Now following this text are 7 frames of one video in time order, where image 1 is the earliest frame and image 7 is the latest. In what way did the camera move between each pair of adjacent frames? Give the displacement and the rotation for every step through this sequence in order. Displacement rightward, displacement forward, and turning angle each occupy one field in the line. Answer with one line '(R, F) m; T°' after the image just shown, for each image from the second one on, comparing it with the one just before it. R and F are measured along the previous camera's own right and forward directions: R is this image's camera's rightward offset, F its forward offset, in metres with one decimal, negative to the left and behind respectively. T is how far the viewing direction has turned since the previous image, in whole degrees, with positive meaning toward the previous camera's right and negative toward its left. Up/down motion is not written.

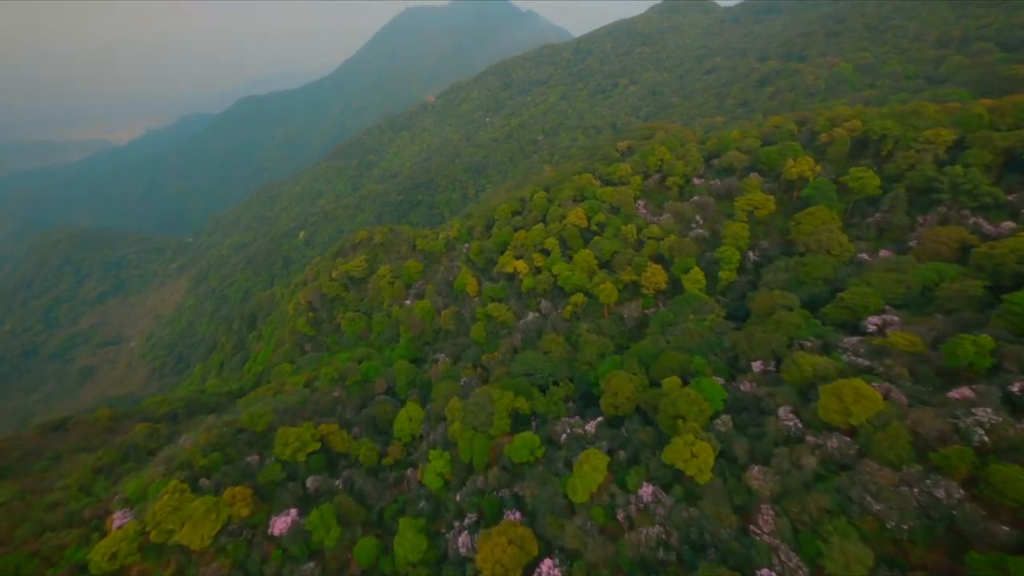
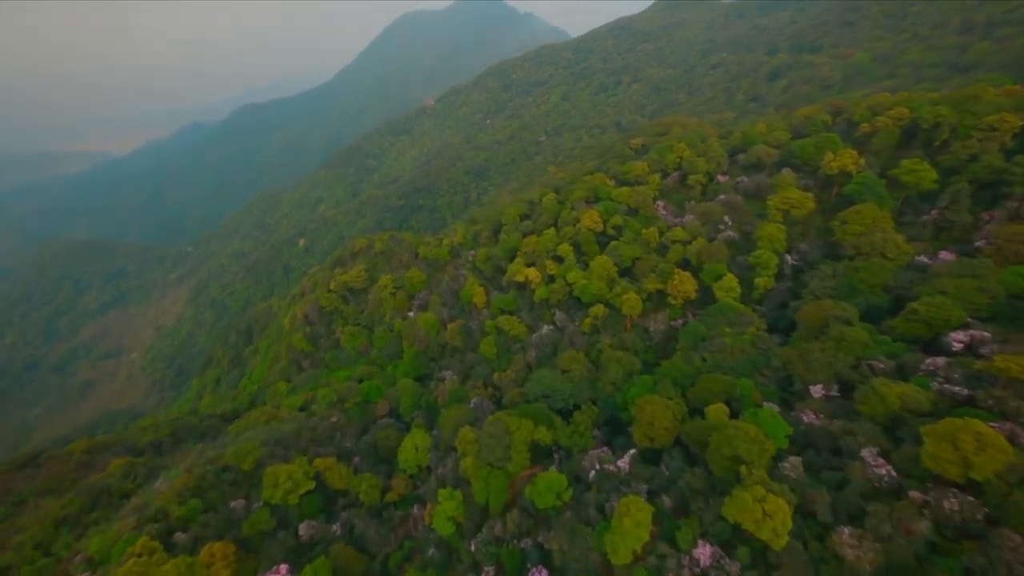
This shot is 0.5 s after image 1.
(-0.7, +2.6) m; 0°
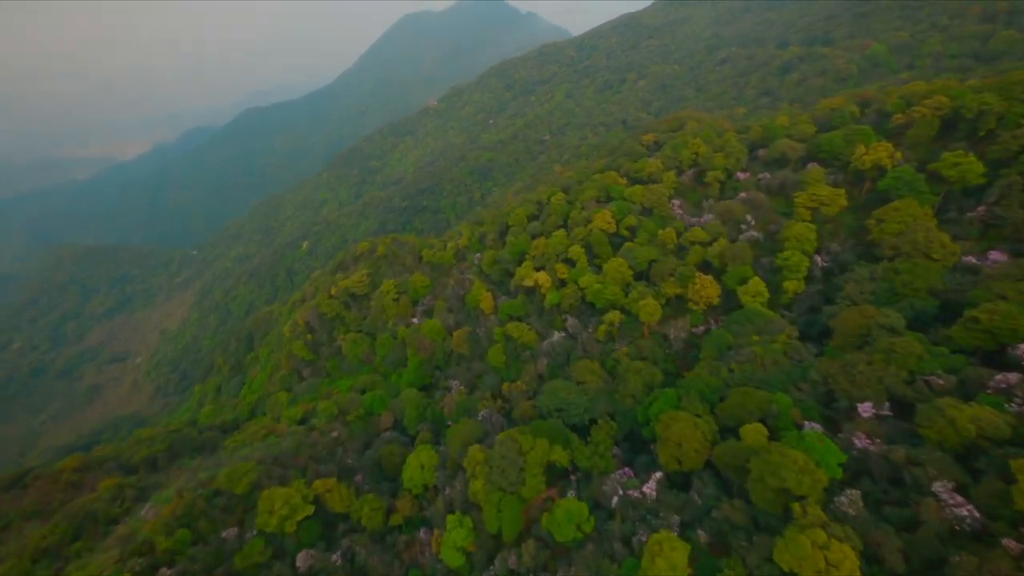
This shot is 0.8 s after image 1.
(-0.4, +1.6) m; -1°
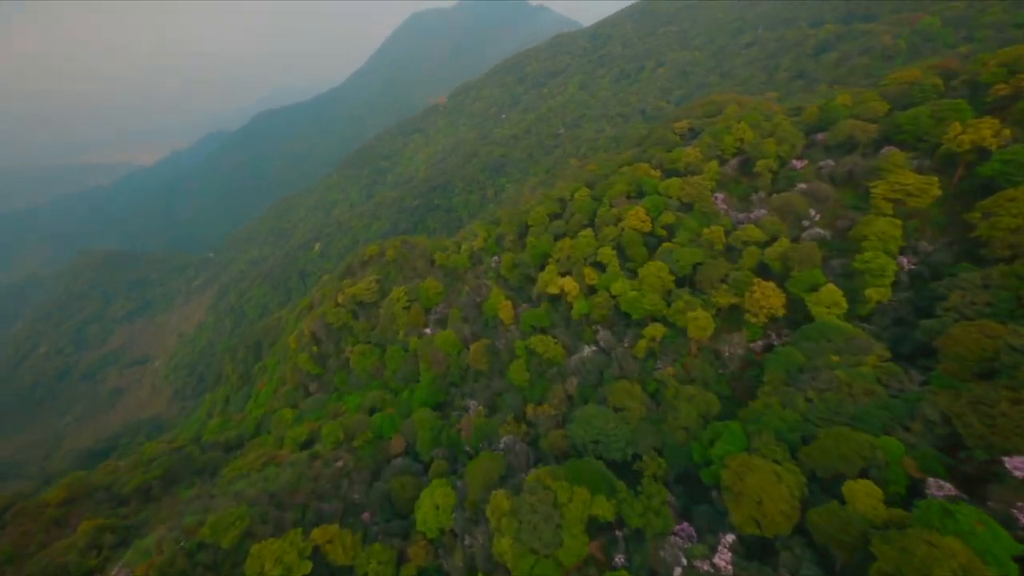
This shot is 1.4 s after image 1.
(-0.7, +3.3) m; -2°
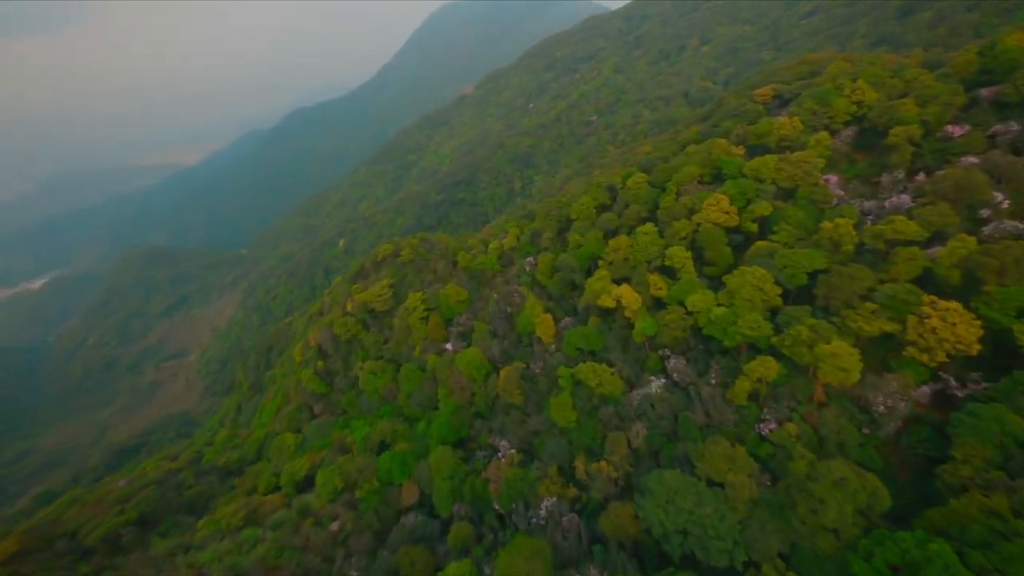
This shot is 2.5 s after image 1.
(-0.9, +5.9) m; -4°
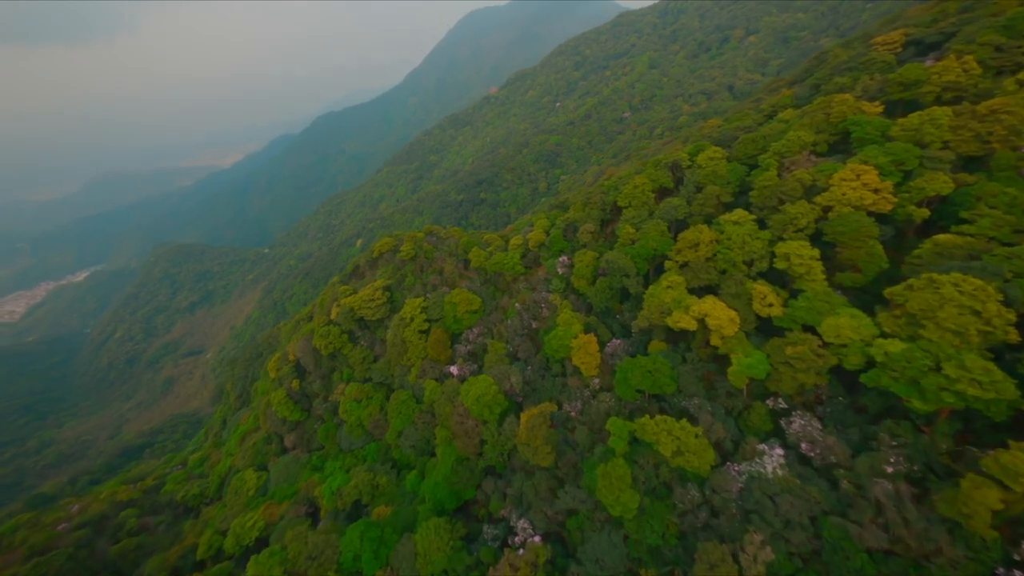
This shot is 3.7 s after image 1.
(-0.4, +6.8) m; -3°
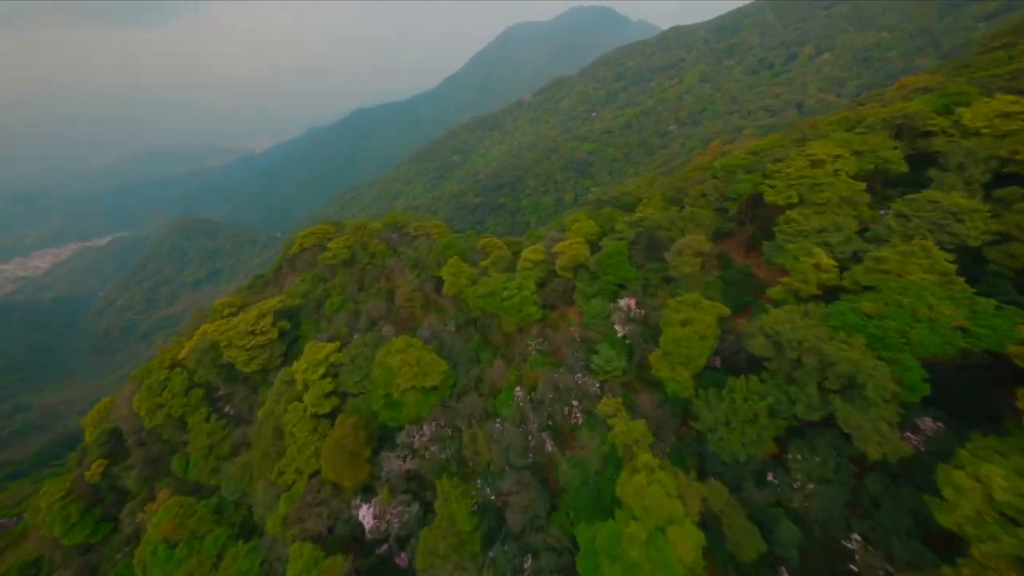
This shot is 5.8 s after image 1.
(+0.2, +11.6) m; -2°
